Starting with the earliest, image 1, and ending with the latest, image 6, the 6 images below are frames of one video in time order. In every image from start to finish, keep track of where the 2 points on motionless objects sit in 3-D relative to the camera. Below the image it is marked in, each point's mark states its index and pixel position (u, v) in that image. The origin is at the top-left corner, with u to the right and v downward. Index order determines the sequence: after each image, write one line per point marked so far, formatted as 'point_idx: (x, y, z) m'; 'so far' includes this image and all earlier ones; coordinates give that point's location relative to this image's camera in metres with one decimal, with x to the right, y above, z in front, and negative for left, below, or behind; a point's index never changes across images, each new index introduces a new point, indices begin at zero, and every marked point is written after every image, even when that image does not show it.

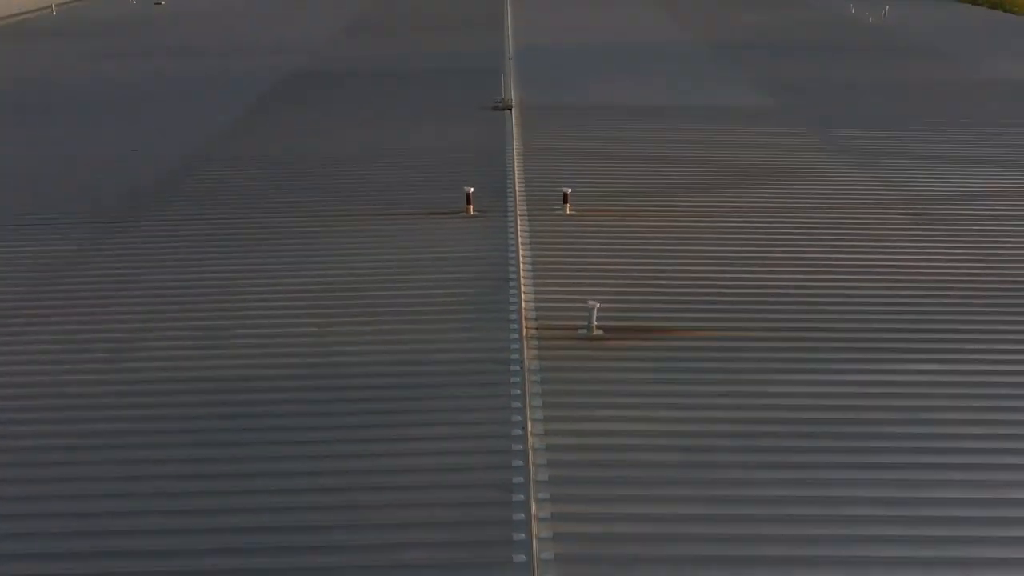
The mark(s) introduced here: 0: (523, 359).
0: (+0.1, -0.2, +4.4) m
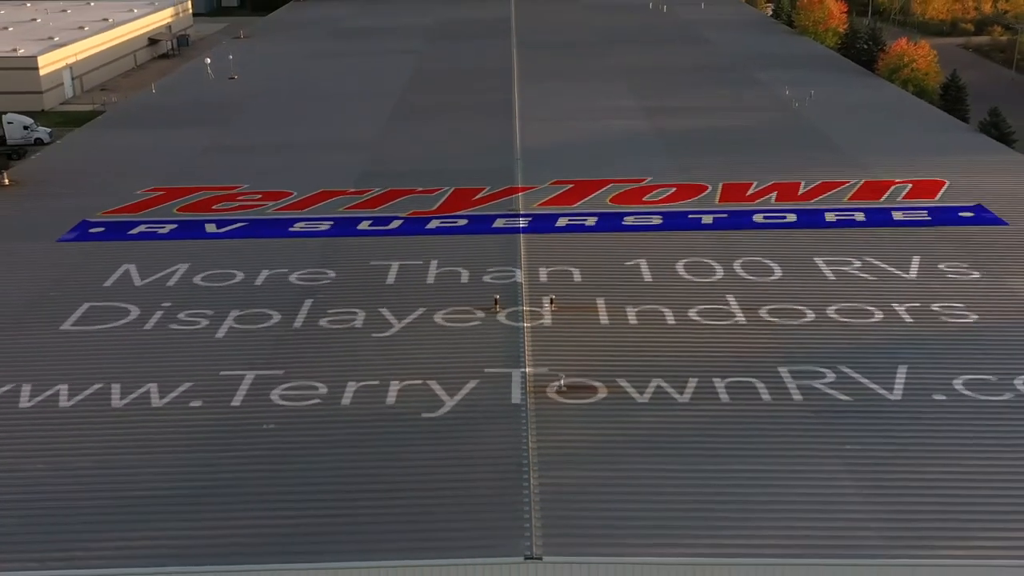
0: (+0.1, -0.9, +8.2) m
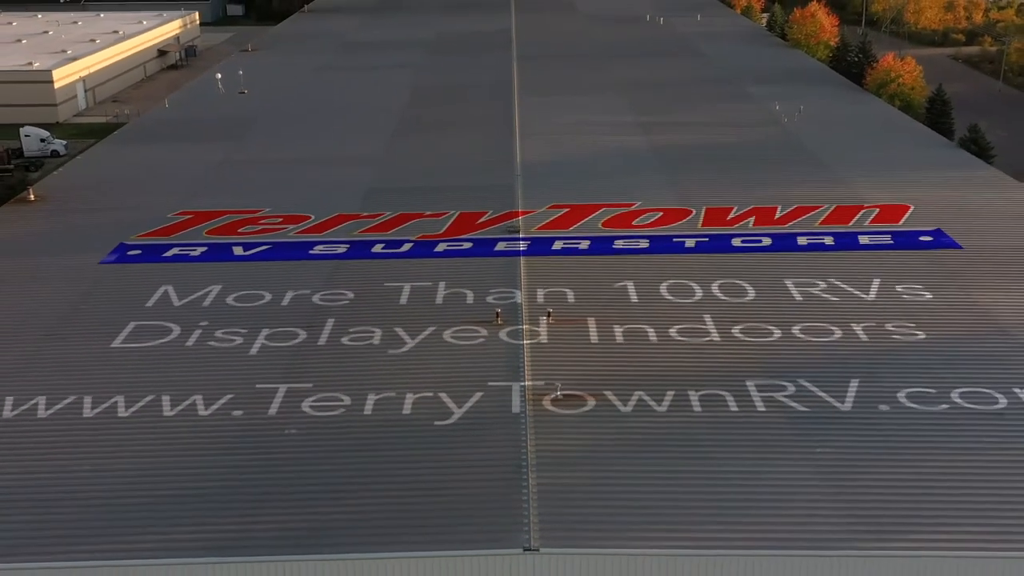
0: (+0.1, -1.0, +9.1) m
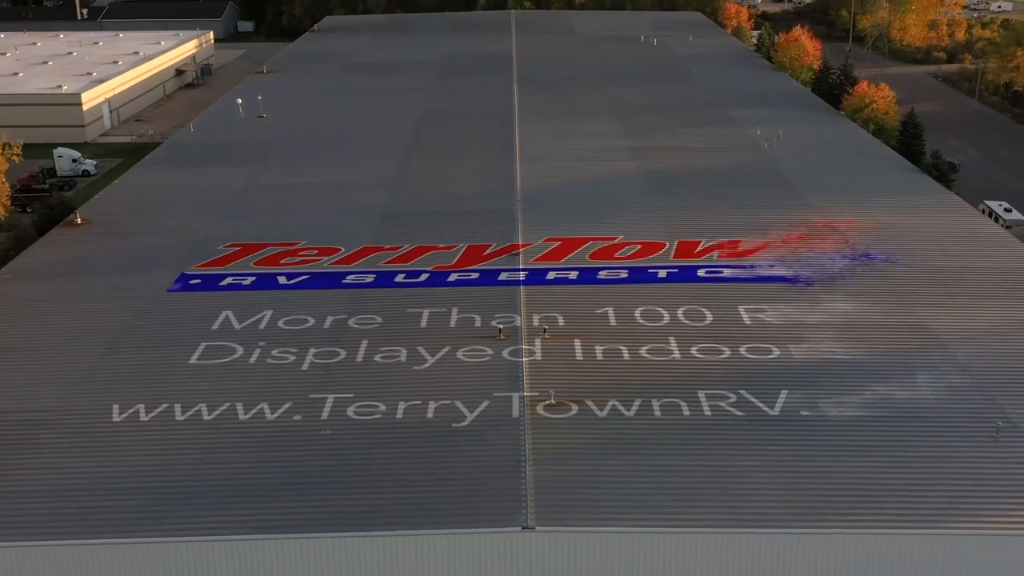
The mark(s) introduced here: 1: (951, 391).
0: (+0.1, -1.3, +10.8) m
1: (+5.4, -1.3, +11.5) m
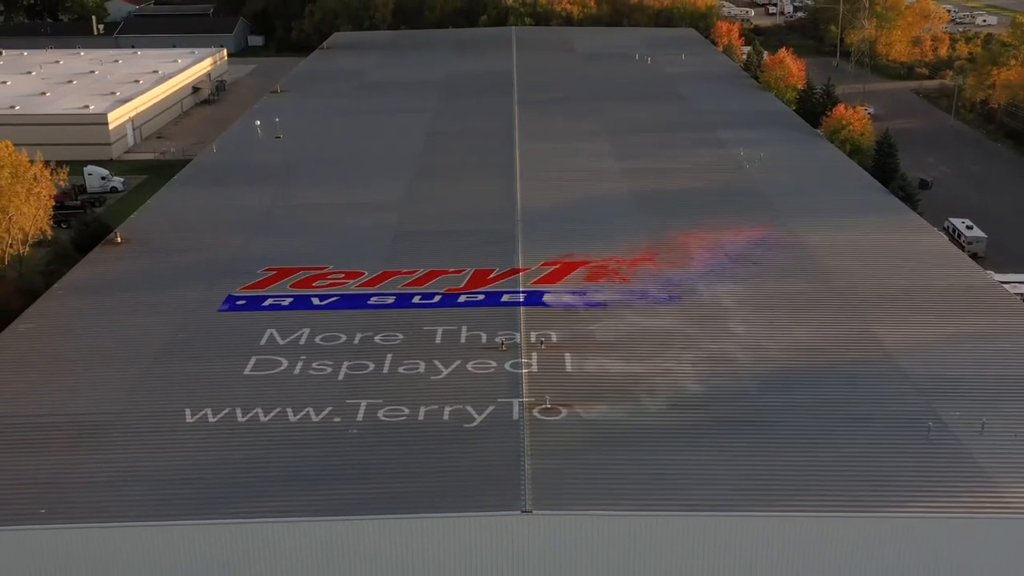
0: (+0.2, -1.6, +12.6) m
1: (+5.4, -1.5, +13.3) m
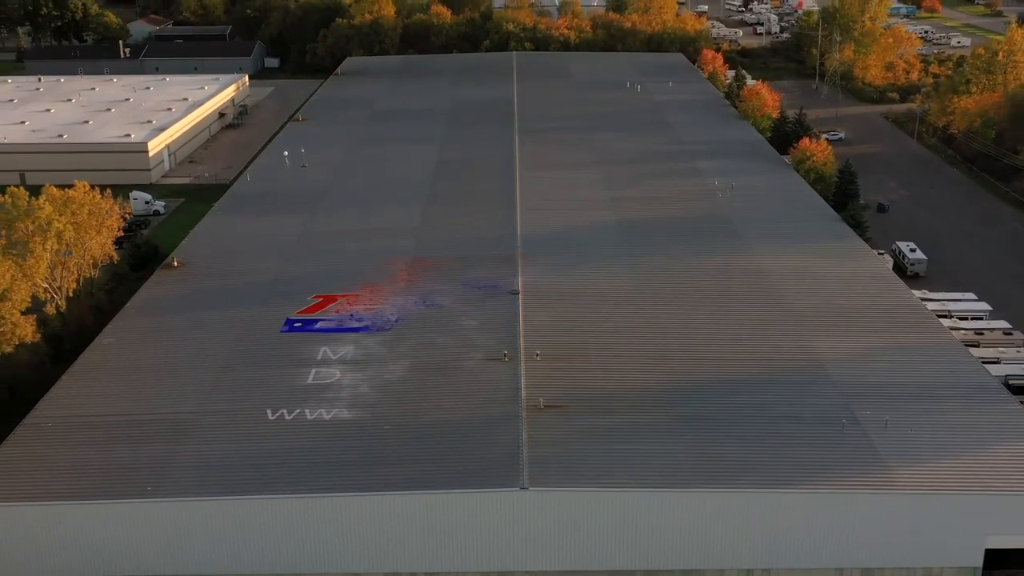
0: (+0.2, -2.0, +15.9) m
1: (+5.4, -2.0, +16.6) m
